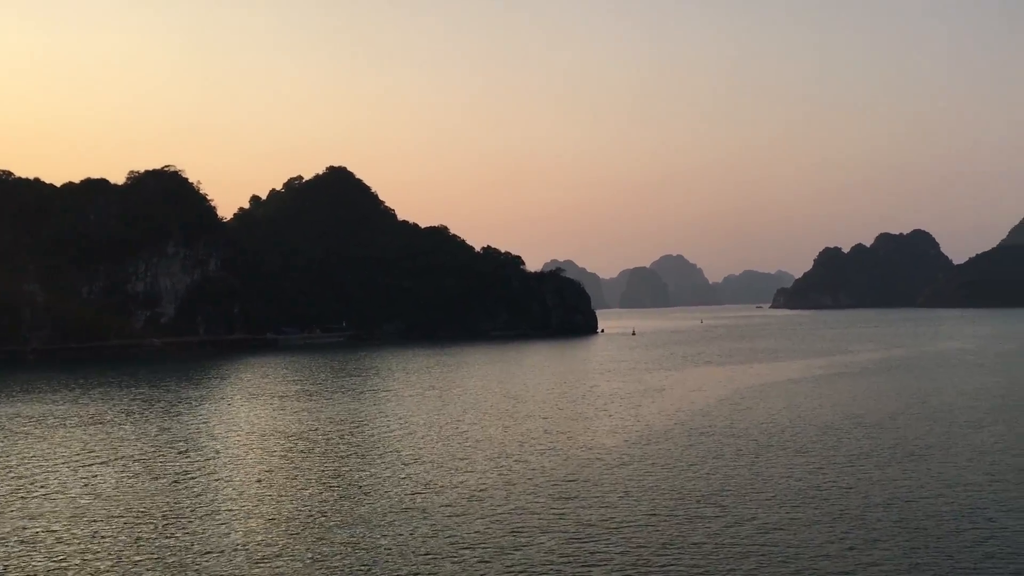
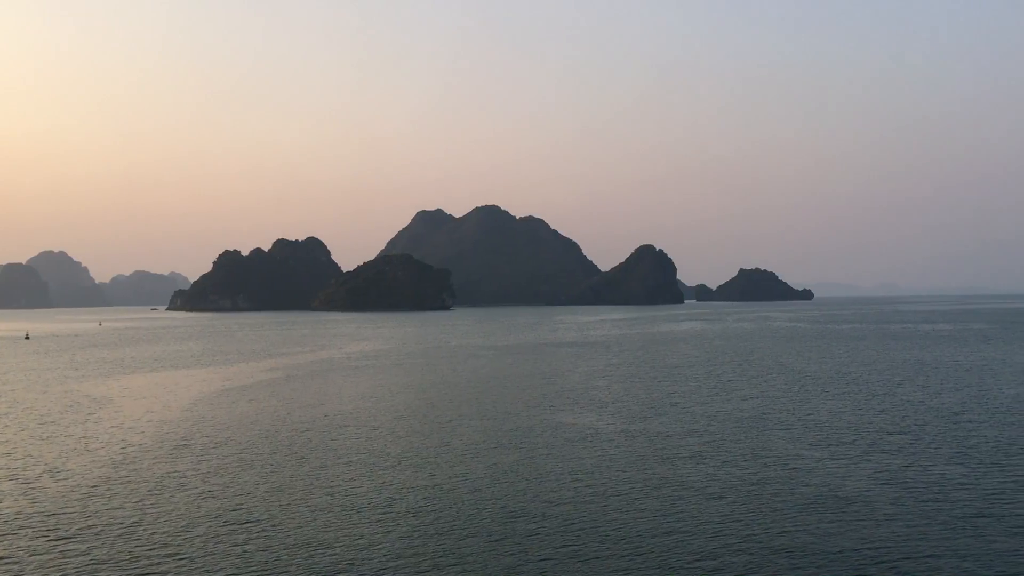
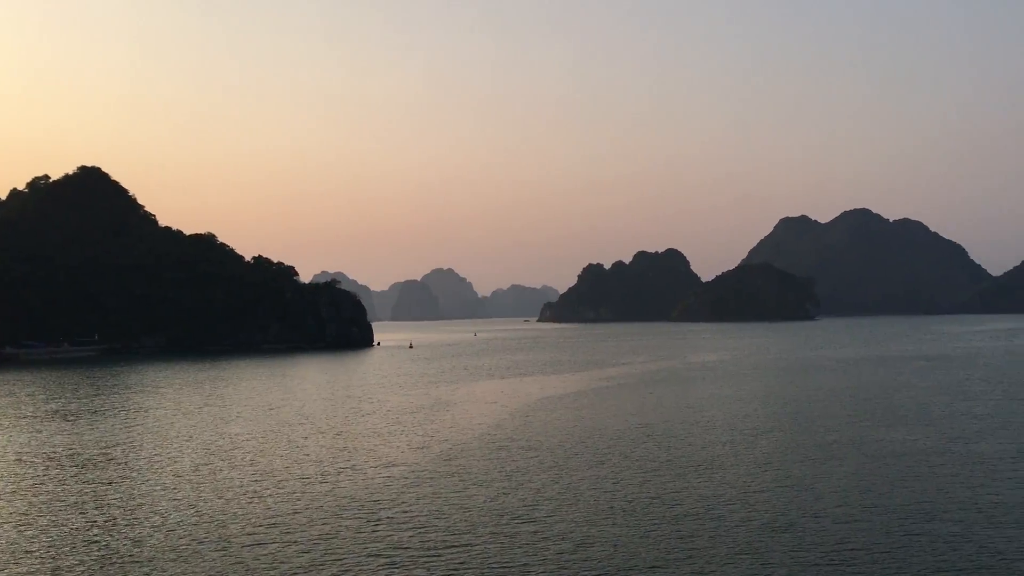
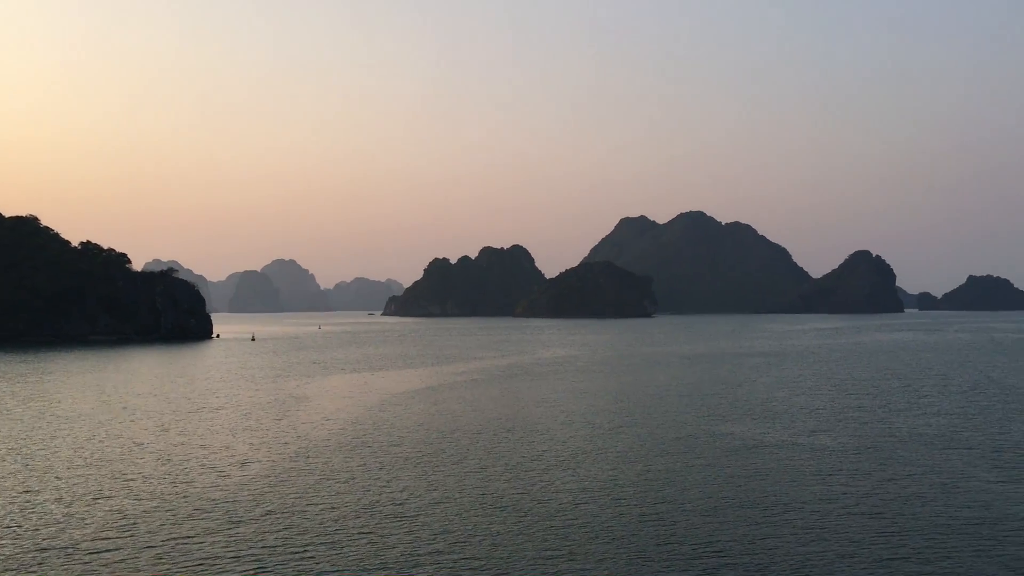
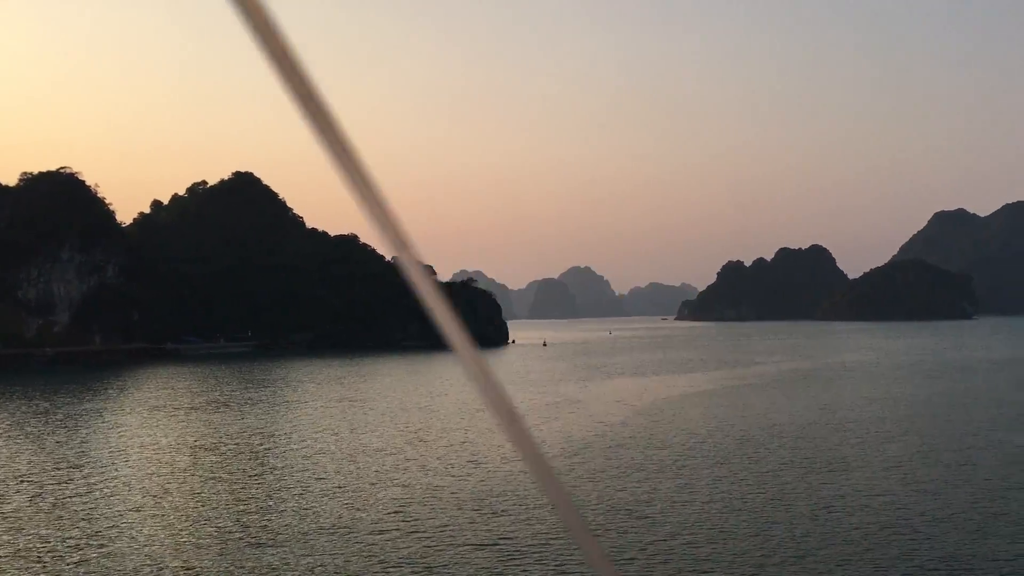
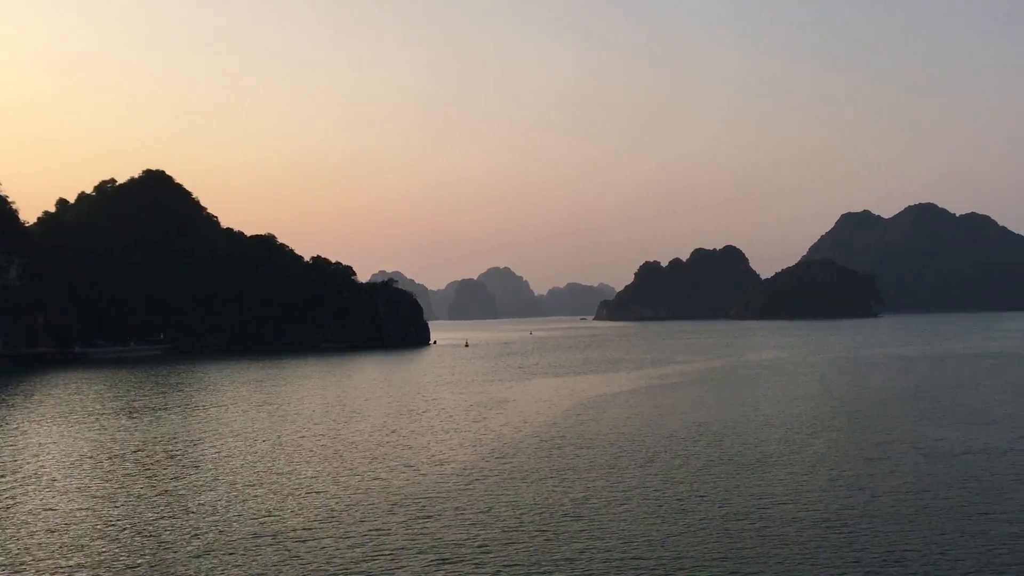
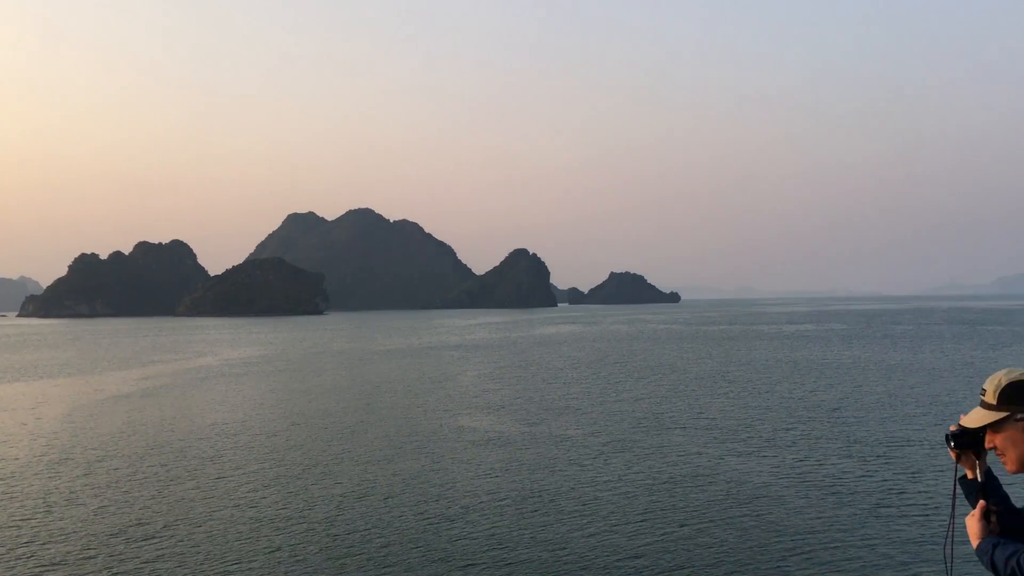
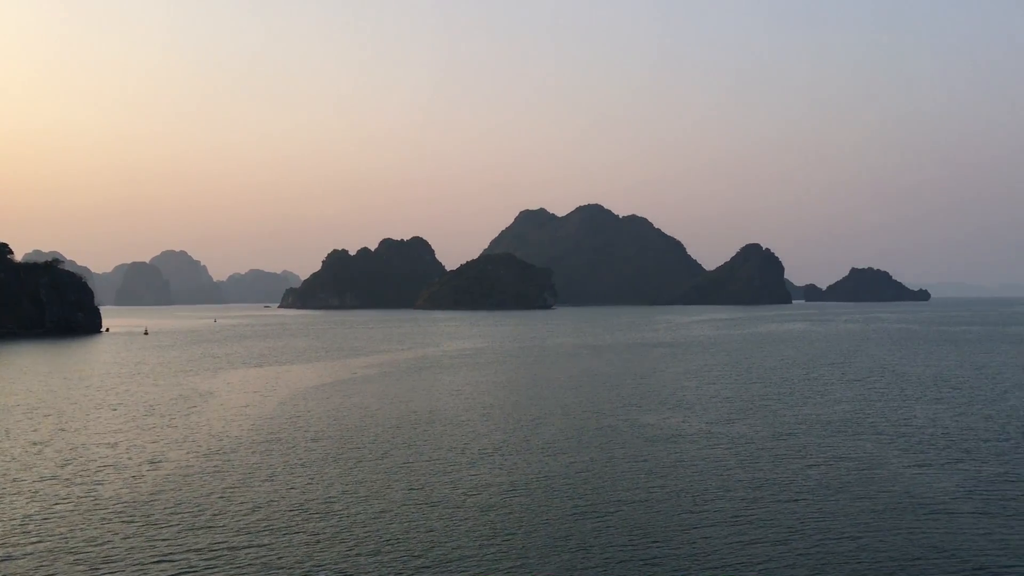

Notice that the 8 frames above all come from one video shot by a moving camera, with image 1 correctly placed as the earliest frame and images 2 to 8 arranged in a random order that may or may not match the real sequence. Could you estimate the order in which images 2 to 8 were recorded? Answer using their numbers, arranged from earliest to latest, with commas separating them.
5, 6, 3, 4, 8, 2, 7
